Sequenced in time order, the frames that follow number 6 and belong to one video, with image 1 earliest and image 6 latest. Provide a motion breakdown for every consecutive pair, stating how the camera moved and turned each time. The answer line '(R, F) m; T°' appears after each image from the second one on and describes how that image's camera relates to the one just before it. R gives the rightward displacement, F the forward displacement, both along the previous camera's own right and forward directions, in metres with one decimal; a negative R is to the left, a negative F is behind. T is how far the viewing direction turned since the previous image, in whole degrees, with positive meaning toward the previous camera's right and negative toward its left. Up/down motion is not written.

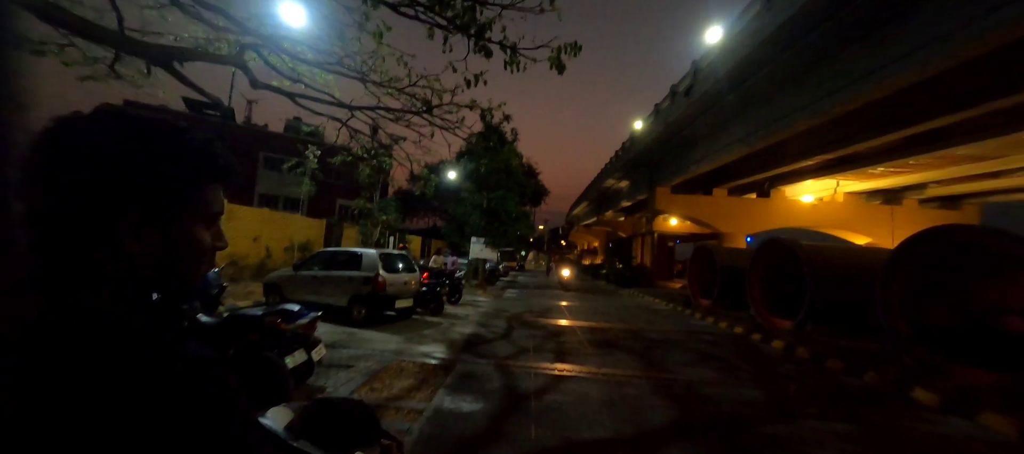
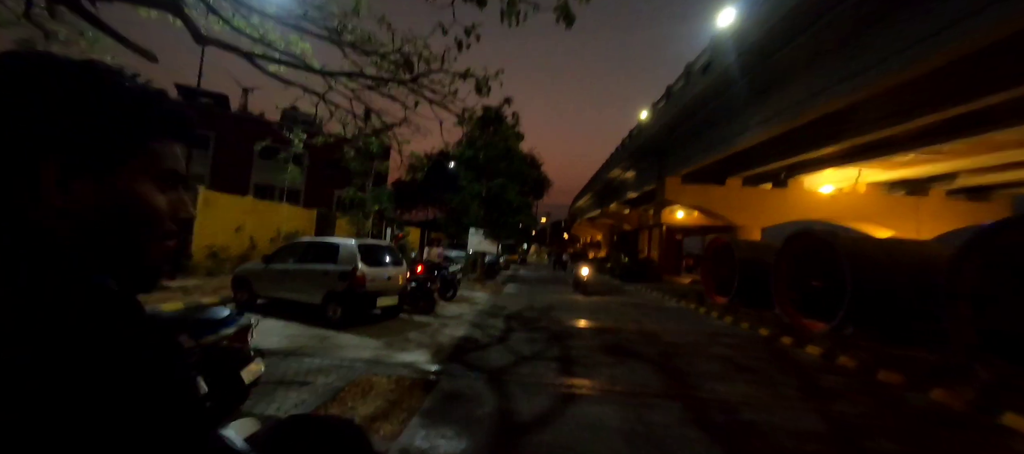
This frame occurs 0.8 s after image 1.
(+0.1, +1.2) m; 0°
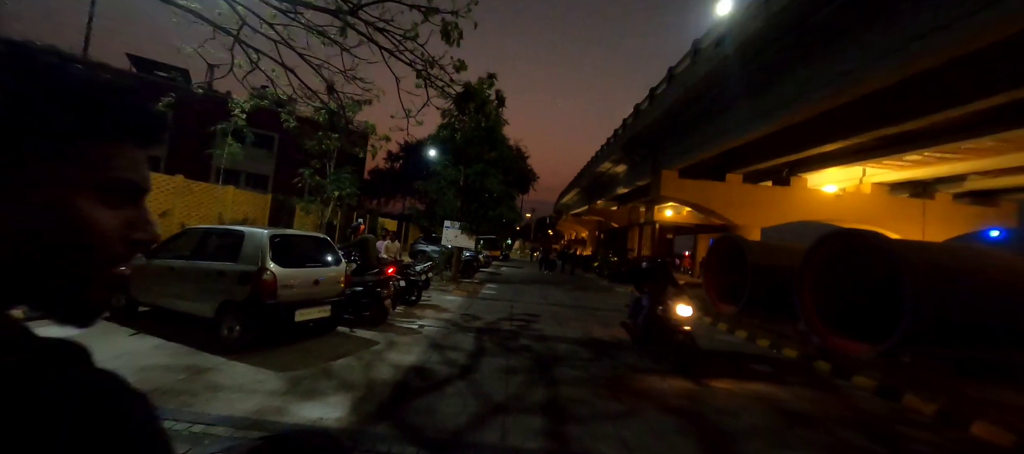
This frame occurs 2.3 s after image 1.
(+0.2, +2.0) m; +2°
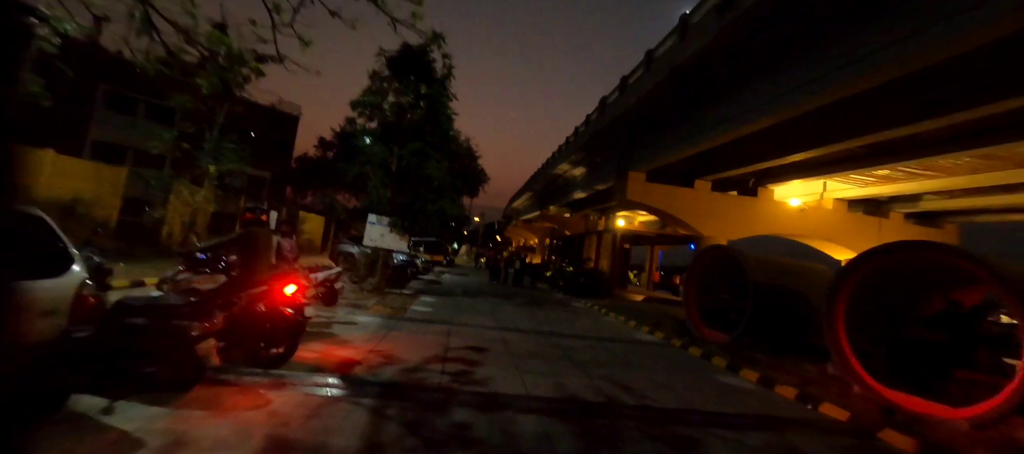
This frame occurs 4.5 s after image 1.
(+0.1, +3.1) m; +7°
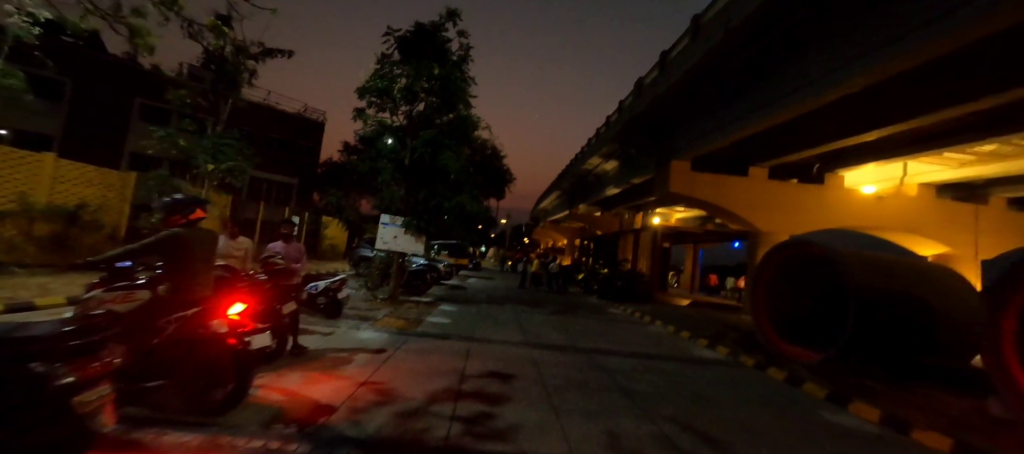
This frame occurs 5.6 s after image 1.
(0.0, +1.6) m; -4°
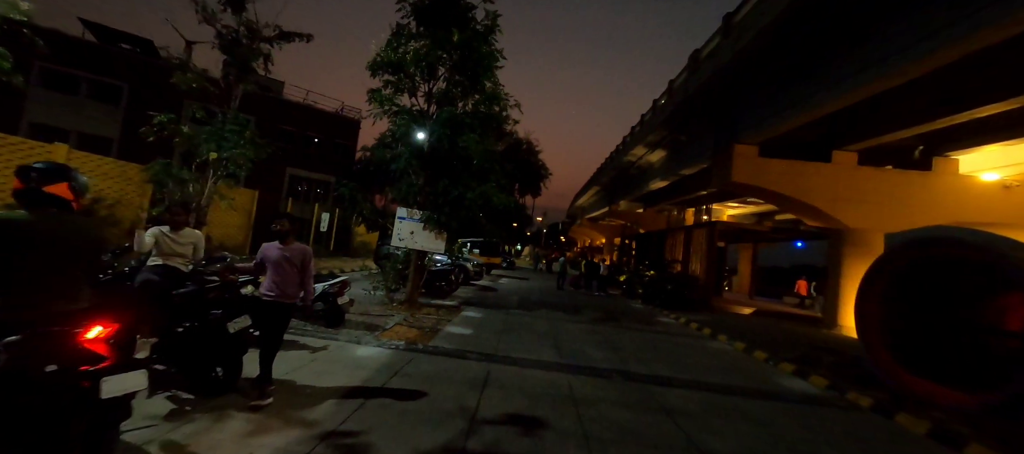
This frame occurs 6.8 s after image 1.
(+0.1, +1.7) m; -5°
